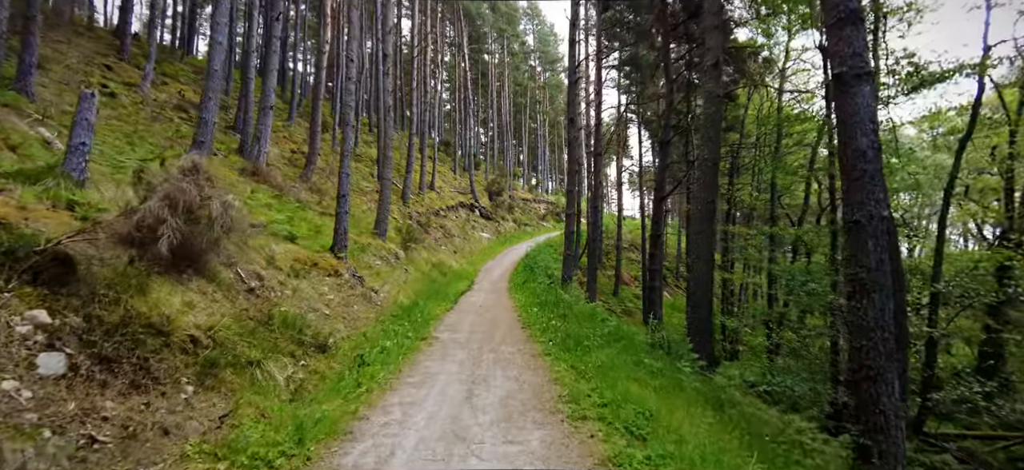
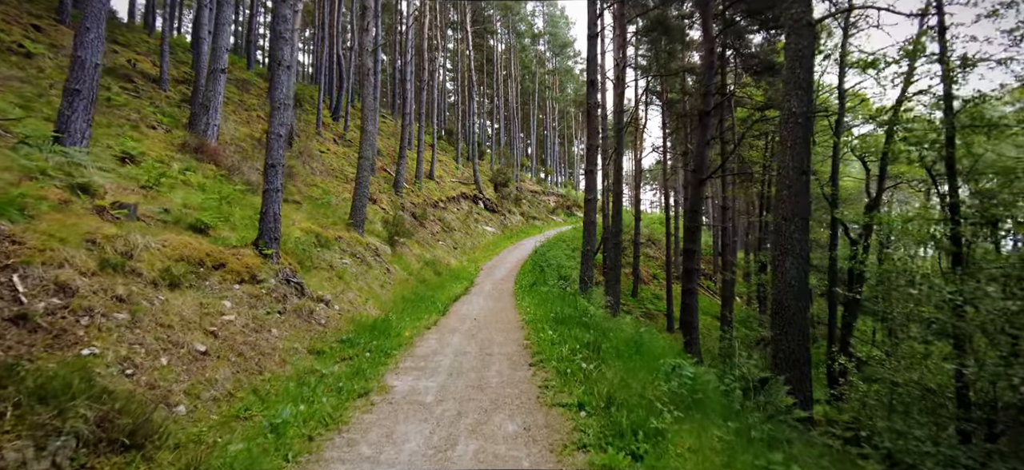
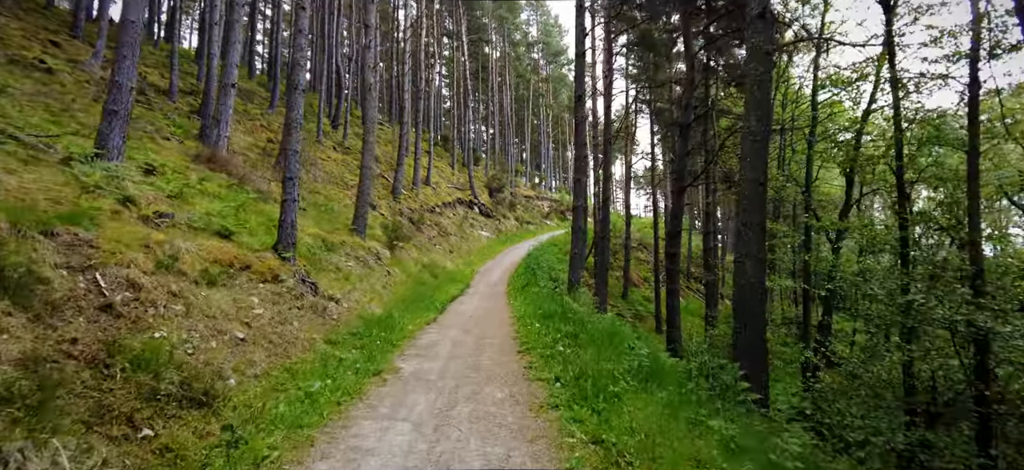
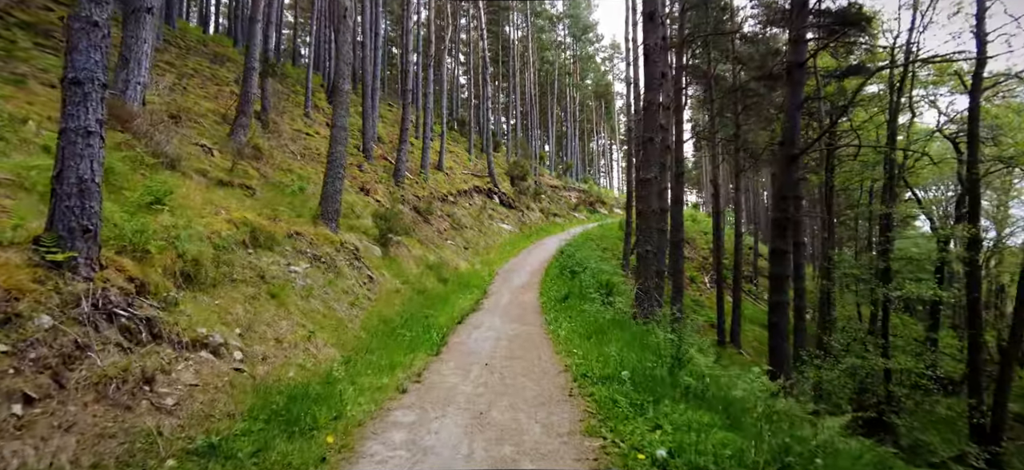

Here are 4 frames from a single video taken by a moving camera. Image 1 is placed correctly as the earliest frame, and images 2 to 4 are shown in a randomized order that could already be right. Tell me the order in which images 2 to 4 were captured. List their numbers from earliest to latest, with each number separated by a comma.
3, 2, 4
